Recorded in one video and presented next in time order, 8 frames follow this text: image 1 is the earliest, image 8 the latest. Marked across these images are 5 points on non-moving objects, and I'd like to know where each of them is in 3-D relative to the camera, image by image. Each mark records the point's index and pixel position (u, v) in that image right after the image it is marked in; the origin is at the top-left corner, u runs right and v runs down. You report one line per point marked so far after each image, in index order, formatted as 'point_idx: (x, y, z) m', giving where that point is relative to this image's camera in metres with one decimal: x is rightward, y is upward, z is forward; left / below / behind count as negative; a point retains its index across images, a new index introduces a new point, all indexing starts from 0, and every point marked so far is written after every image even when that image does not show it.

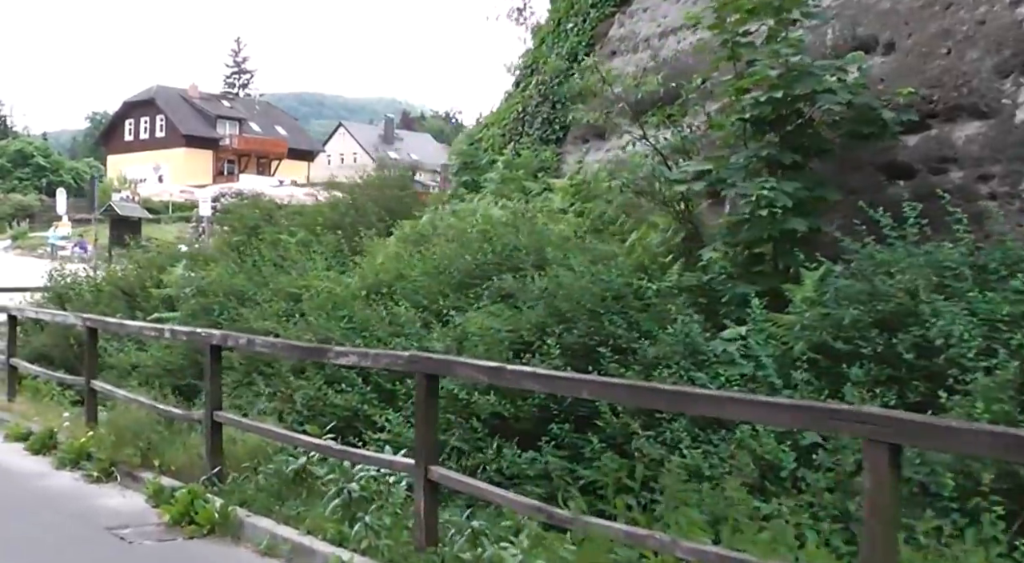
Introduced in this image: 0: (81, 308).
0: (-5.8, -0.4, +12.8) m
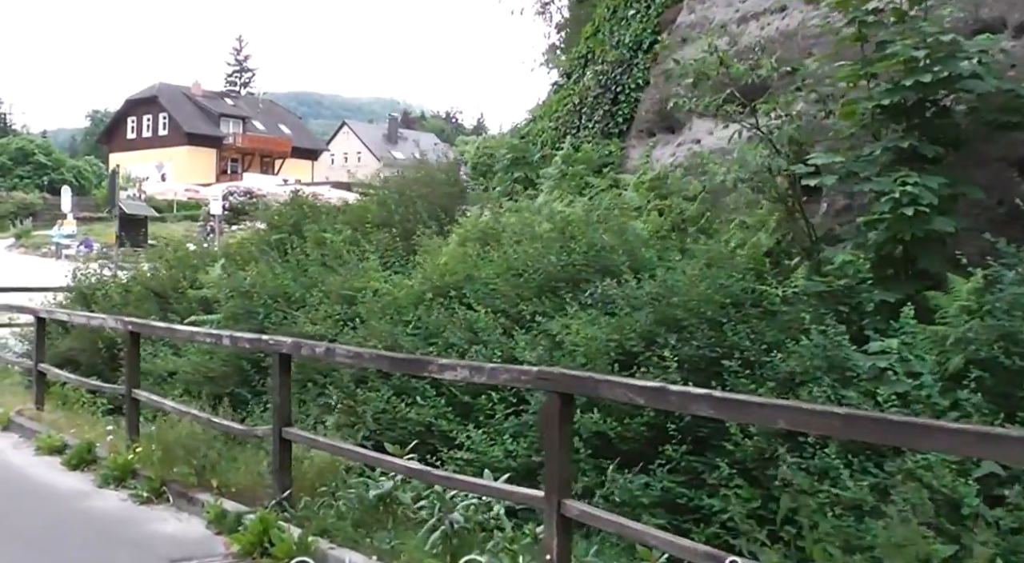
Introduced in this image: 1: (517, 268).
0: (-5.1, -0.3, +12.1) m
1: (0.0, +0.1, +8.3) m
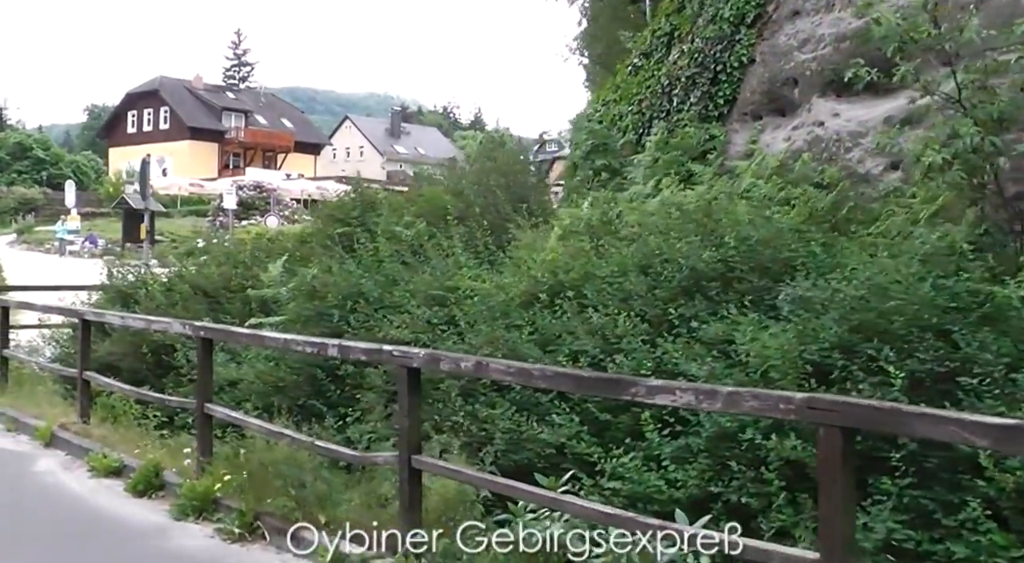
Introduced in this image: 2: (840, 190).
0: (-4.1, -0.3, +11.0) m
1: (+1.0, +0.1, +7.3) m
2: (+2.8, +0.8, +8.2) m
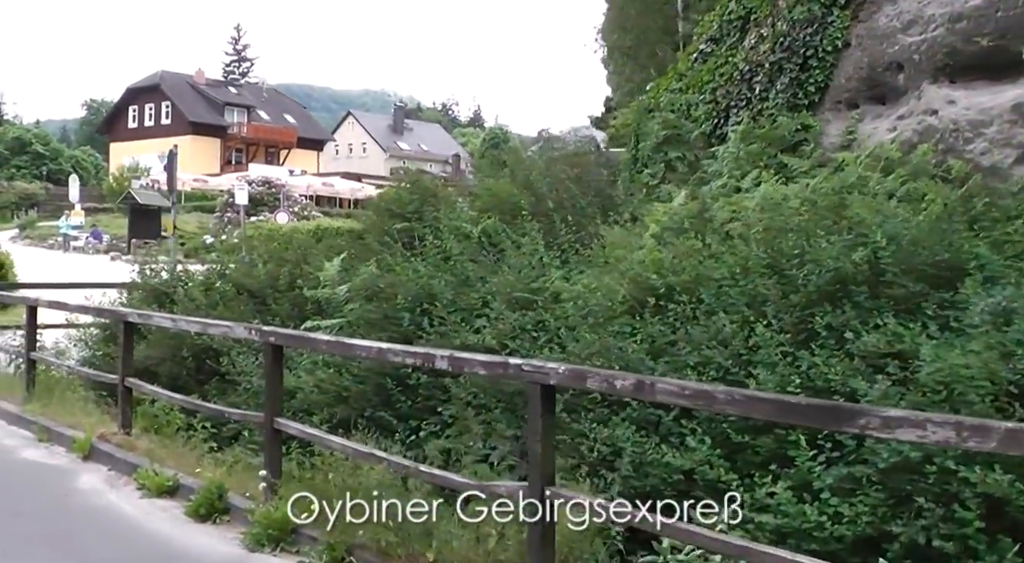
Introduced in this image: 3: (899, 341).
0: (-3.4, -0.3, +10.3) m
1: (+1.8, +0.1, +6.5) m
2: (+3.5, +0.7, +7.4) m
3: (+2.2, -0.3, +5.4) m
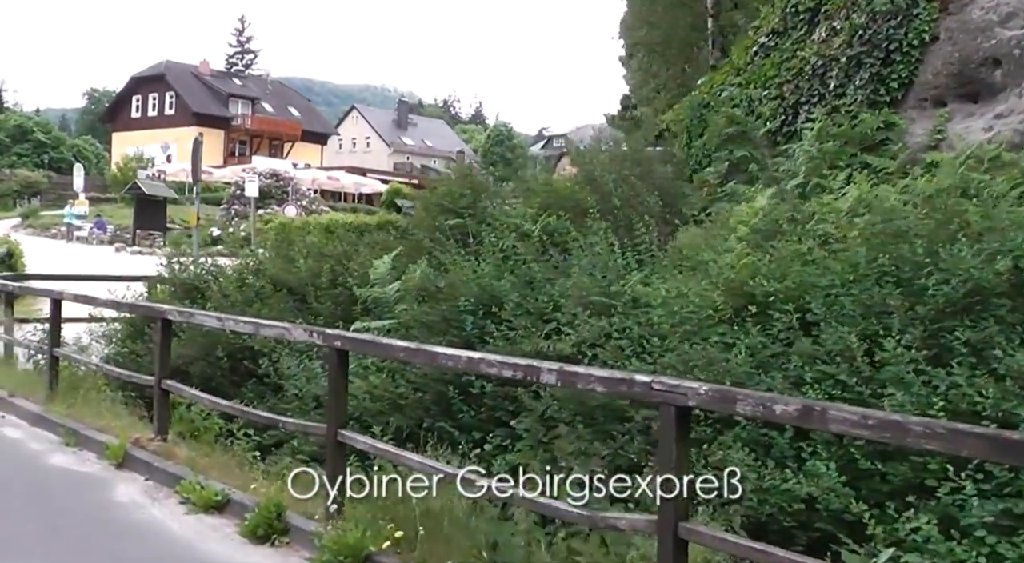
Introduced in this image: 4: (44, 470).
0: (-2.8, -0.3, +9.7) m
1: (+2.3, 0.0, +5.9) m
2: (+4.1, +0.7, +6.9) m
3: (+2.7, -0.4, +4.8) m
4: (-3.8, -1.5, +7.9) m
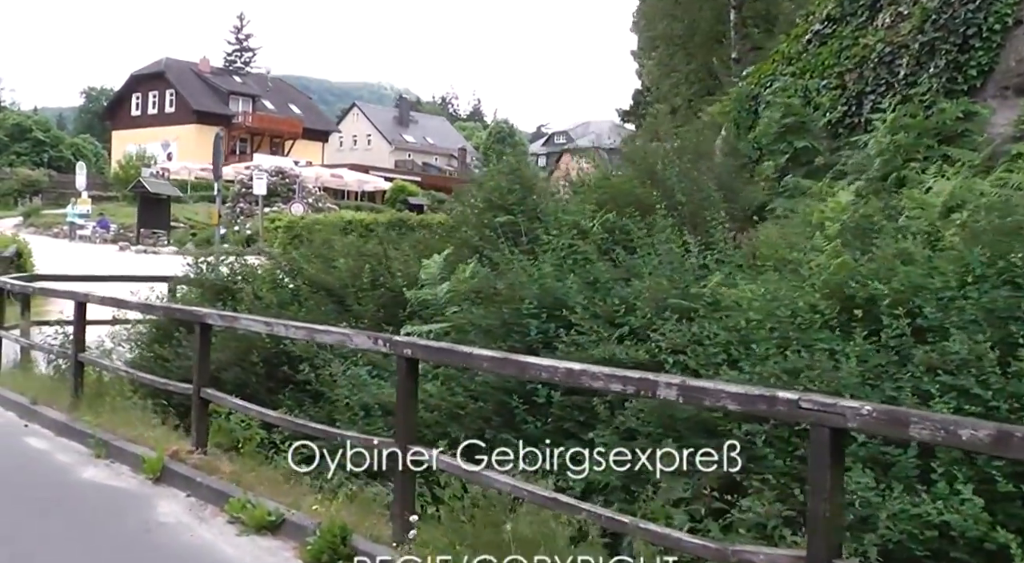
0: (-2.3, -0.3, +9.2) m
1: (+2.8, 0.0, +5.4) m
2: (+4.6, +0.7, +6.4) m
3: (+3.2, -0.4, +4.3) m
4: (-3.3, -1.6, +7.3) m
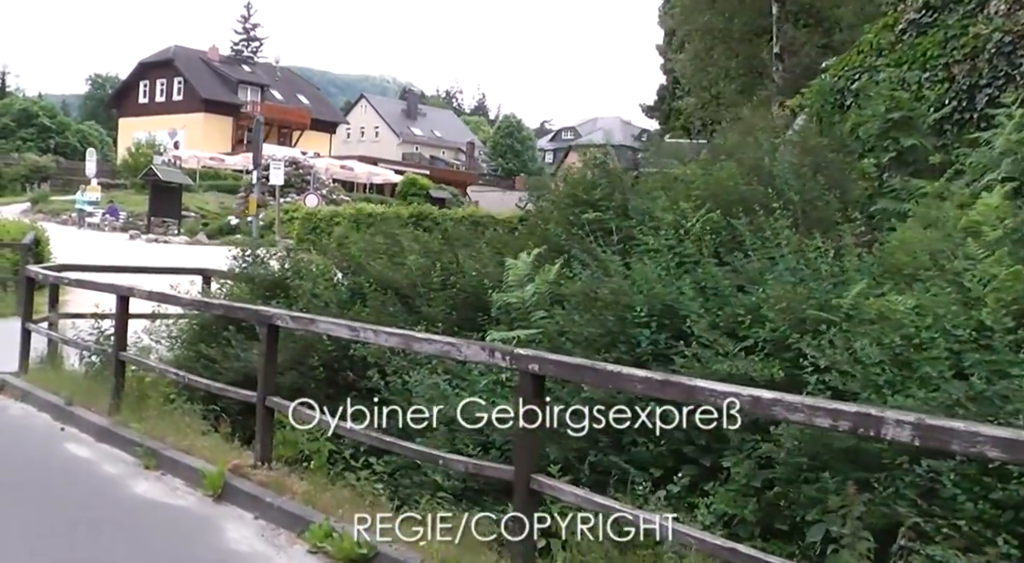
0: (-1.6, -0.3, +8.5) m
1: (+3.5, -0.1, +4.7) m
2: (+5.3, +0.5, +5.7) m
3: (+3.9, -0.5, +3.6) m
4: (-2.6, -1.5, +6.6) m
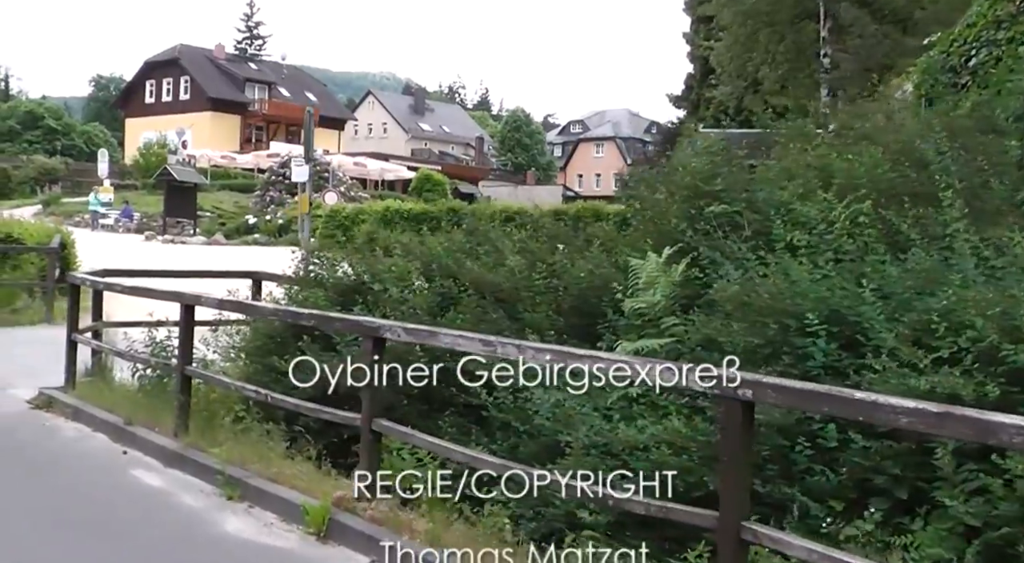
0: (-0.7, -0.3, +7.6) m
1: (+4.4, 0.0, +3.9) m
2: (+6.2, +0.6, +4.8) m
3: (+4.8, -0.5, +2.8) m
4: (-1.7, -1.6, +5.8) m
